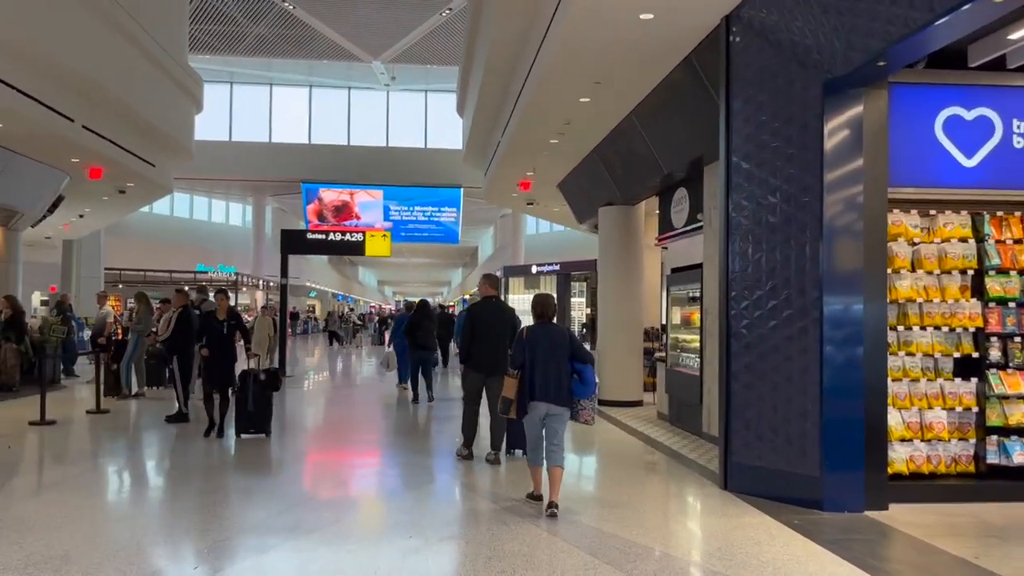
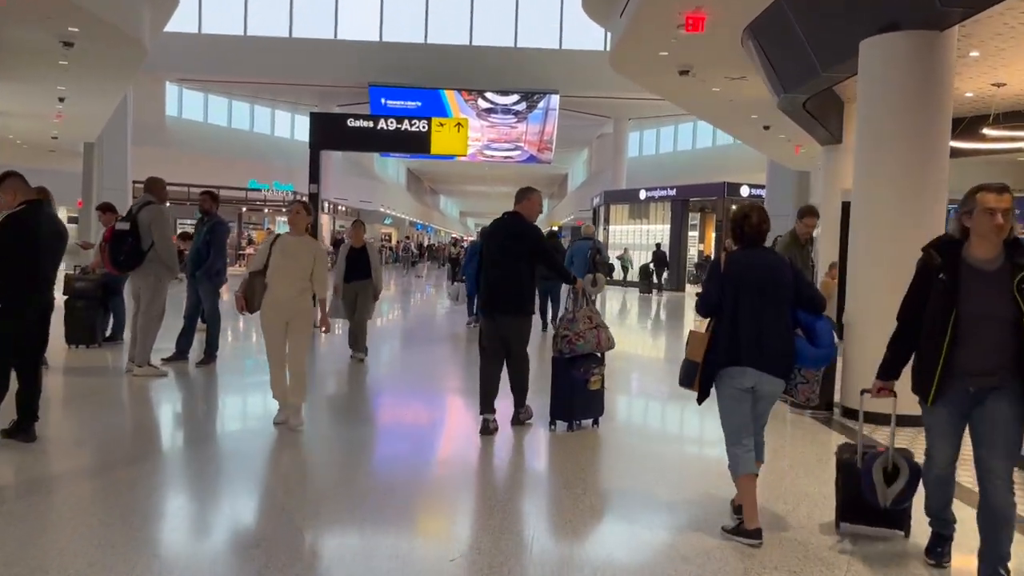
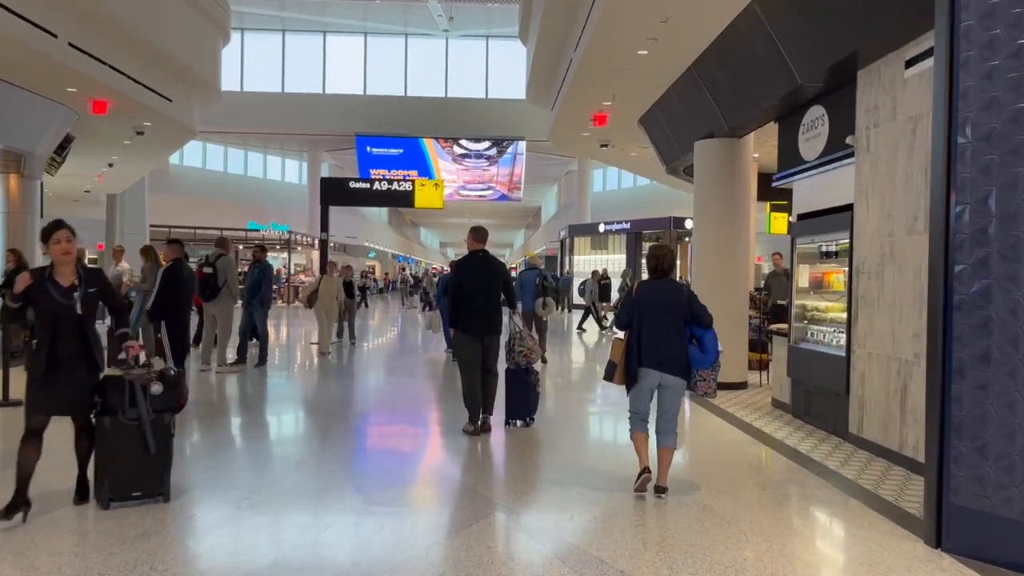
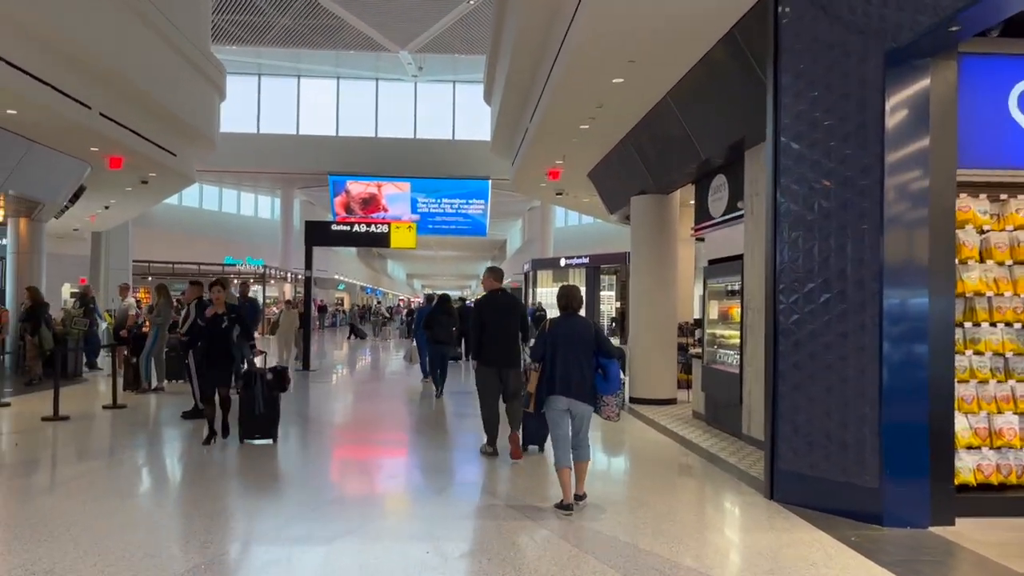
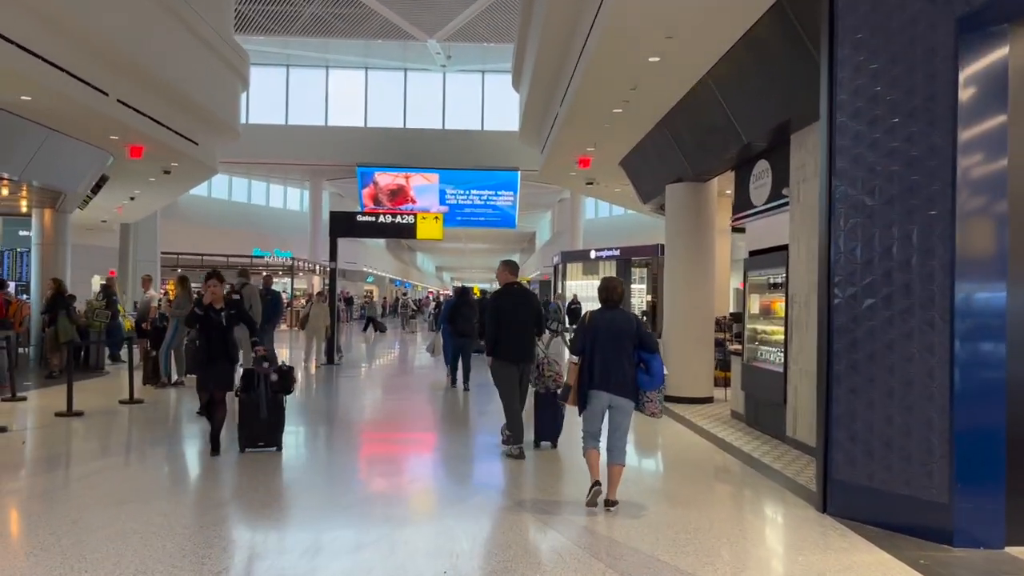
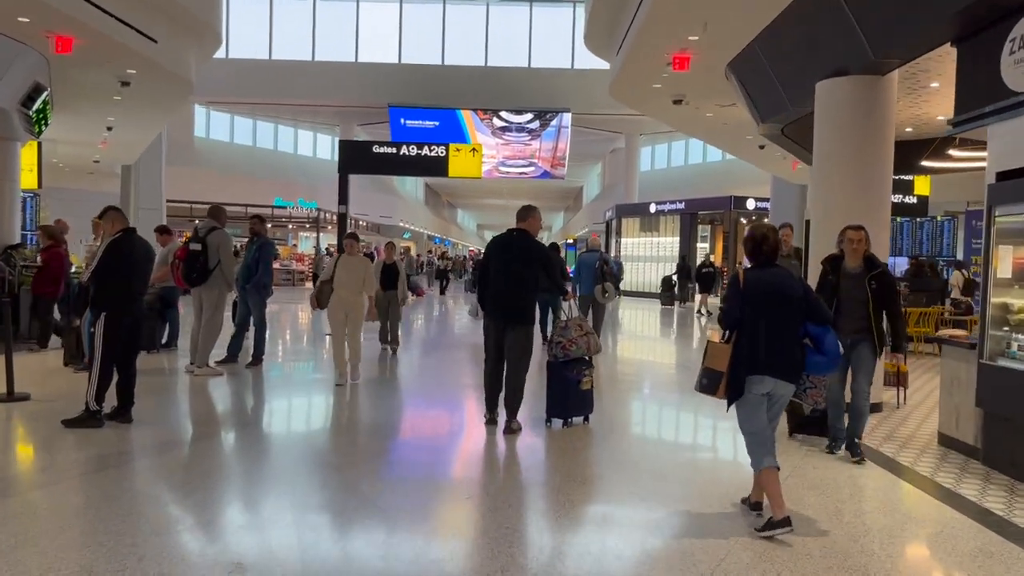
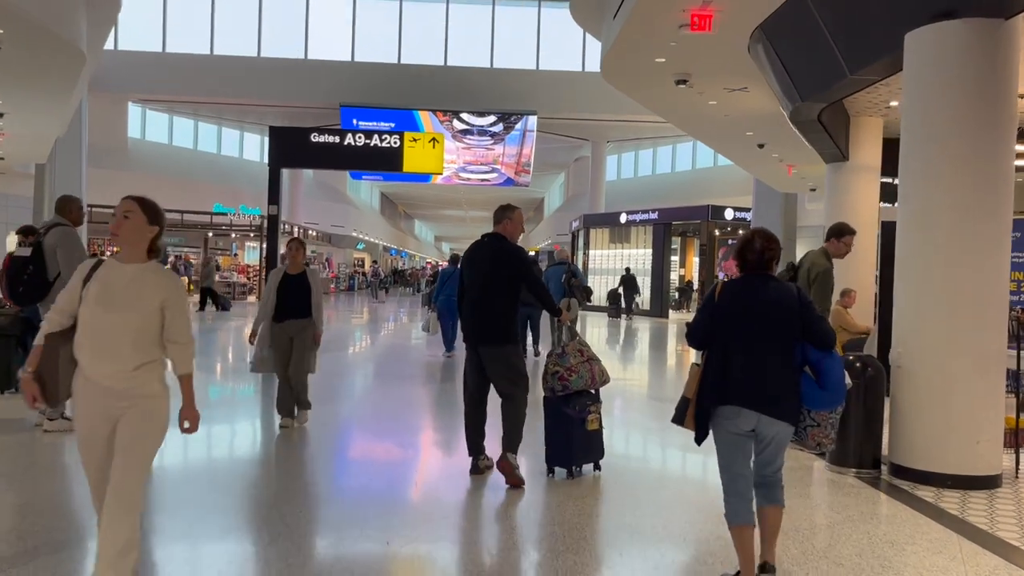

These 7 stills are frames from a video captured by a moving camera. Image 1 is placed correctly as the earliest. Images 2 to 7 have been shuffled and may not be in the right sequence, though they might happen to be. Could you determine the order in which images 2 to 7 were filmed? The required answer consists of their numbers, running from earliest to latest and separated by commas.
4, 5, 3, 6, 2, 7
